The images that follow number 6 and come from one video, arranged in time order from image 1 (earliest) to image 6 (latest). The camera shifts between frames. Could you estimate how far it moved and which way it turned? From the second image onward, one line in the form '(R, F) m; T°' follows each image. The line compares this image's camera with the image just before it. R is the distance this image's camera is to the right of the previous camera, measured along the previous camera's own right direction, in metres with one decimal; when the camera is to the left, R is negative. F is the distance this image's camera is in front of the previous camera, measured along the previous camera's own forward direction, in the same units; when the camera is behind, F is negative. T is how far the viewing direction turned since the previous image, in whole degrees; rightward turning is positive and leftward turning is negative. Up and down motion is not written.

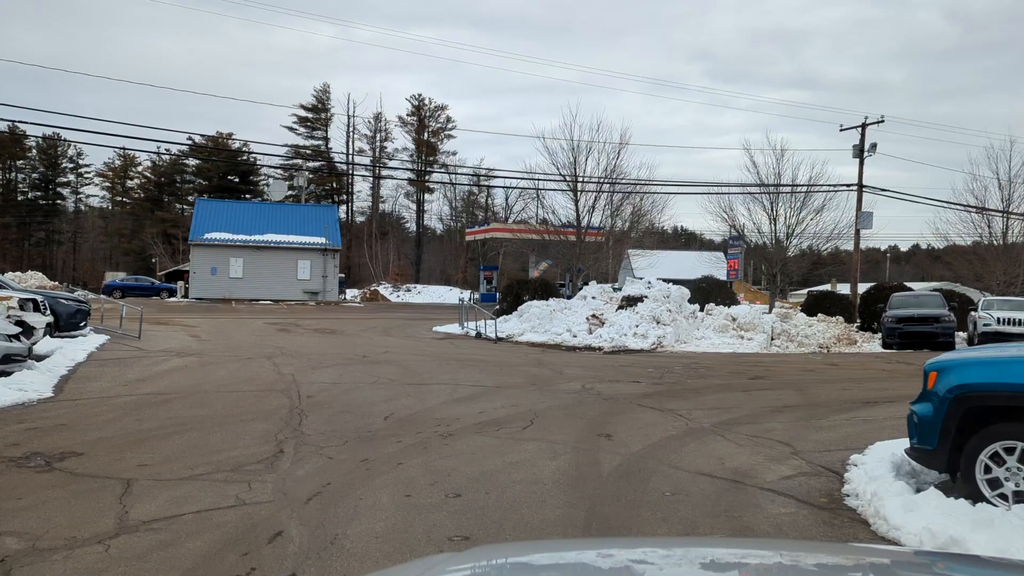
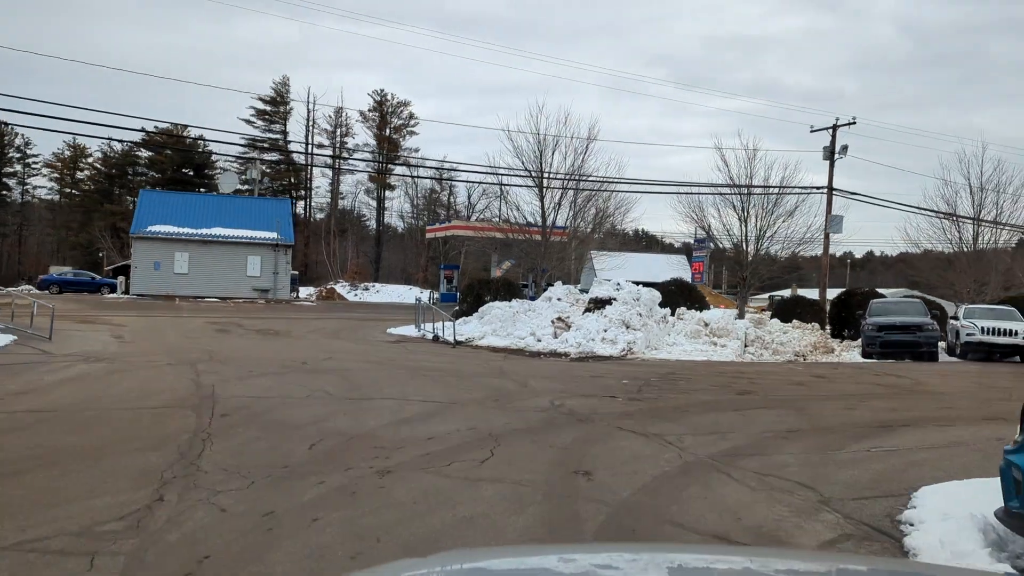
(0.0, +1.5) m; +3°
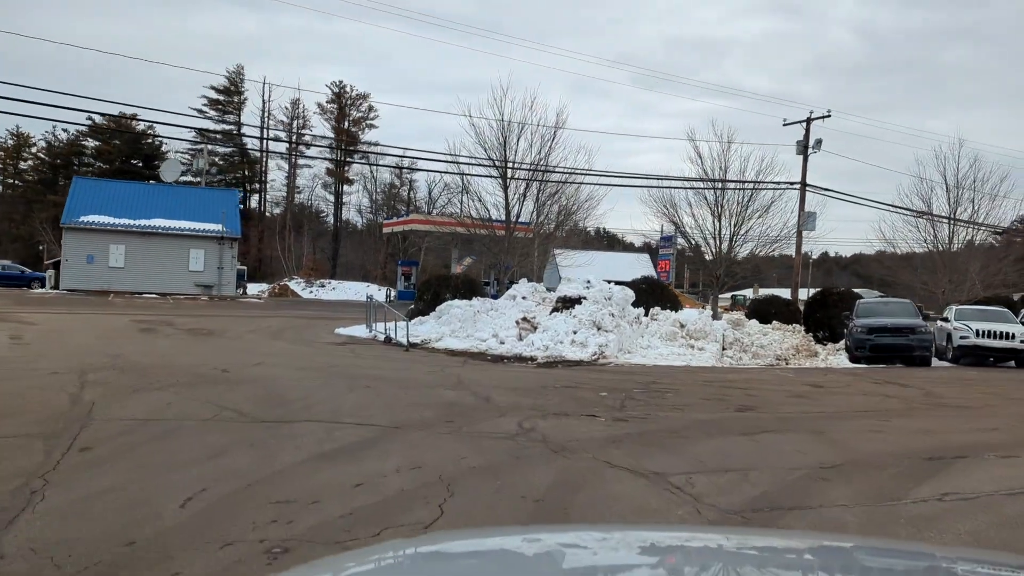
(0.0, +1.8) m; +3°
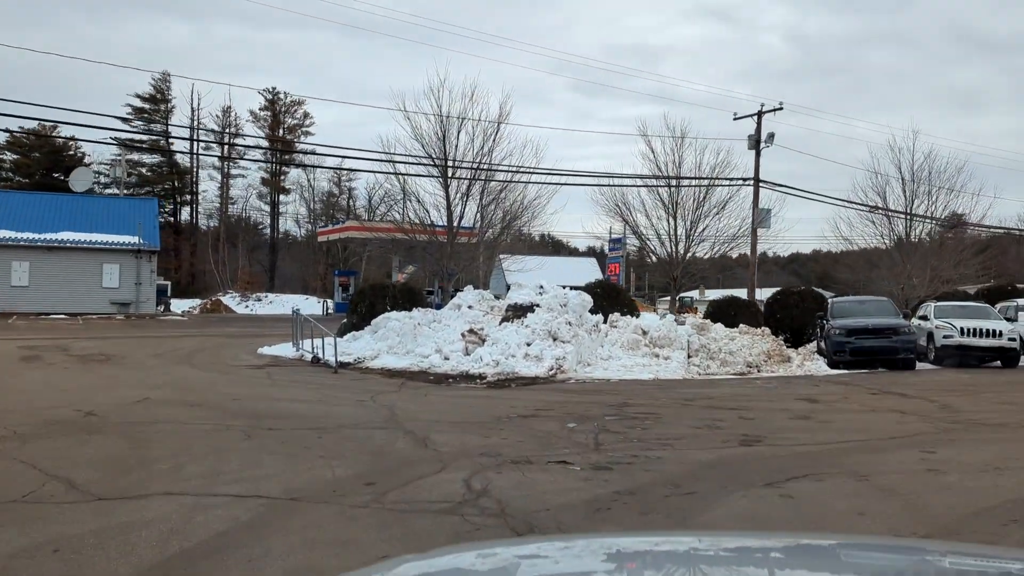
(0.0, +2.0) m; +4°
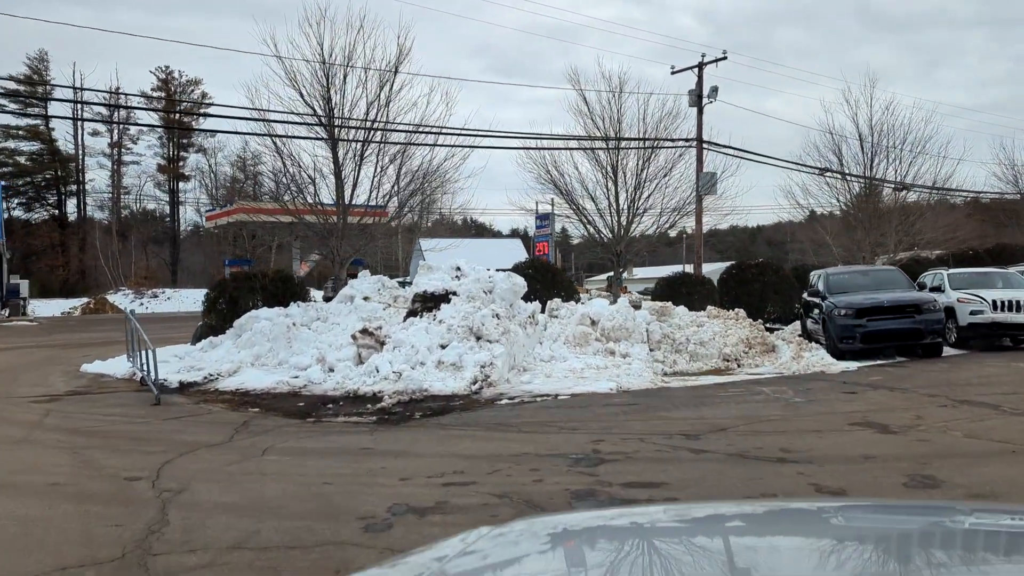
(+0.3, +4.3) m; +5°
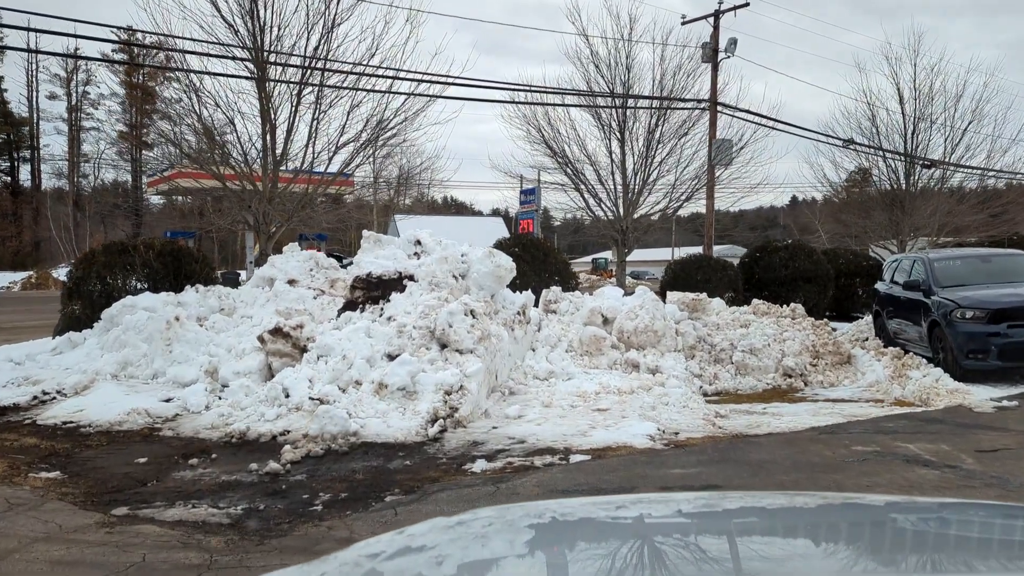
(0.0, +4.0) m; +1°
